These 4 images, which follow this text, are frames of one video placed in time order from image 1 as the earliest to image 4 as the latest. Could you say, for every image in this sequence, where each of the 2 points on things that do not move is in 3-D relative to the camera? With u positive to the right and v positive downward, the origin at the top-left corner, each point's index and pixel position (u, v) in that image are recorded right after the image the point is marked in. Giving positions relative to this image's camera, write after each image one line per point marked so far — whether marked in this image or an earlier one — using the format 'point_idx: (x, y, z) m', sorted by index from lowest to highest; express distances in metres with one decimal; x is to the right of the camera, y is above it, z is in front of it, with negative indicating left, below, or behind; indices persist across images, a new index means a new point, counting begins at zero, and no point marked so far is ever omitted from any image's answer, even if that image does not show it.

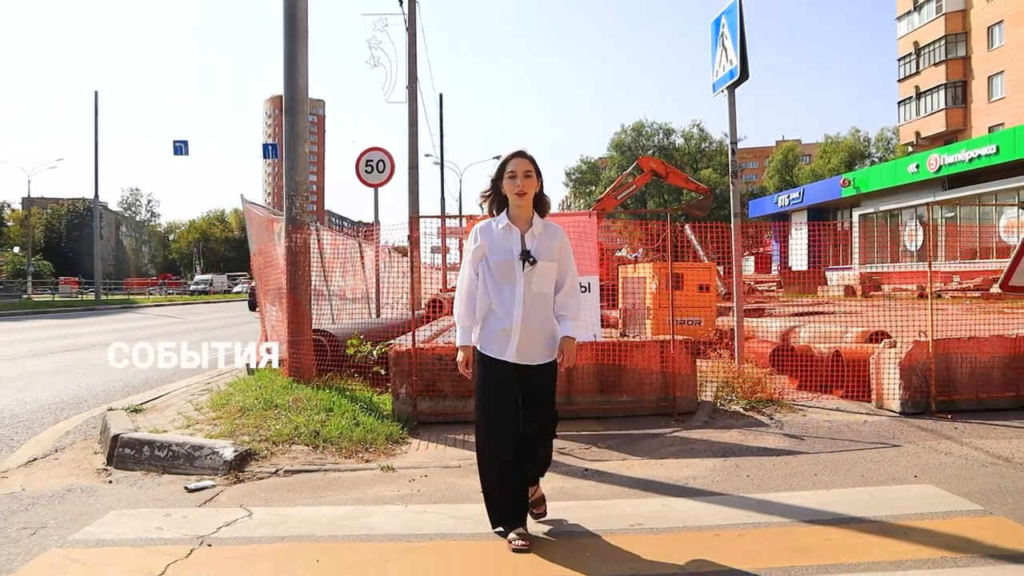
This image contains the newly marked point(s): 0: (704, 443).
0: (+1.4, -1.1, +5.2) m
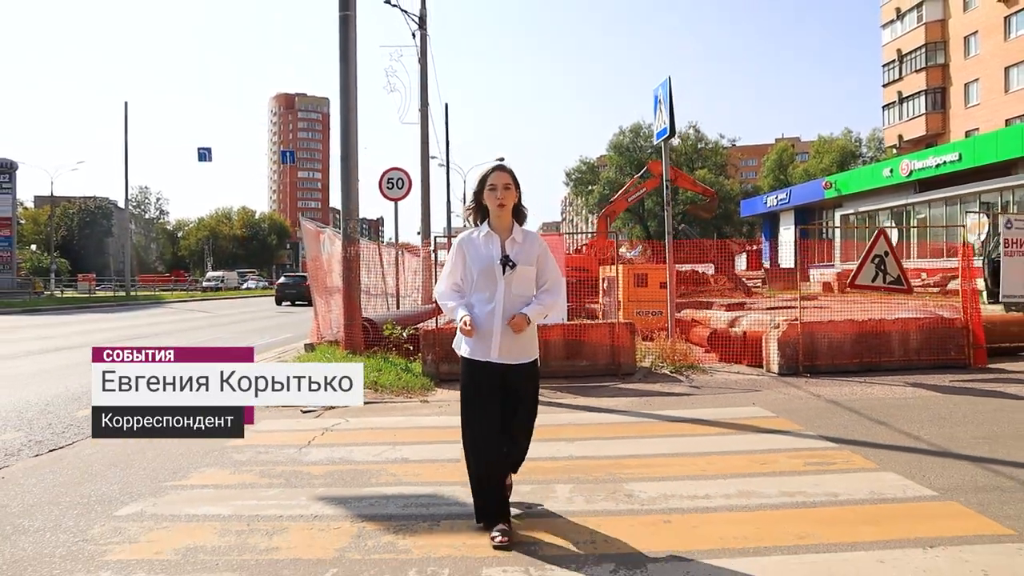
0: (+1.3, -1.1, +7.7) m
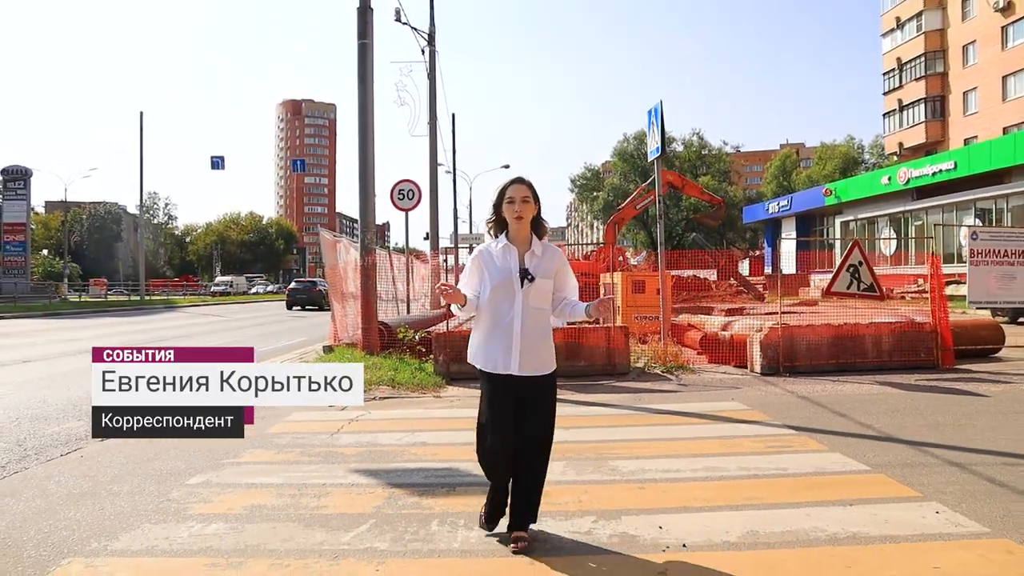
0: (+1.4, -1.2, +8.5) m
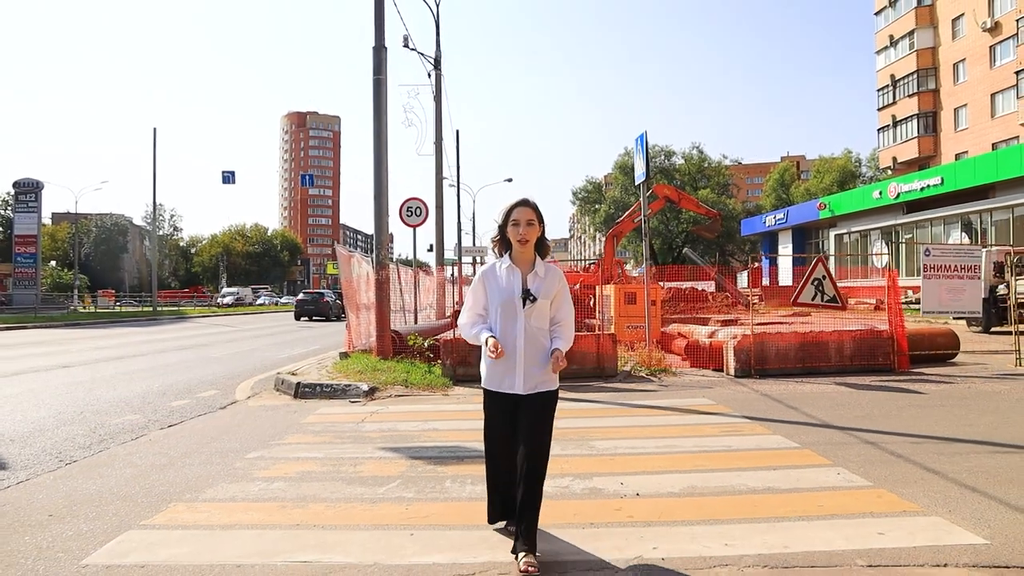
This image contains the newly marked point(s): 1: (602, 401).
0: (+1.4, -1.4, +9.5) m
1: (+1.1, -1.4, +8.3) m
